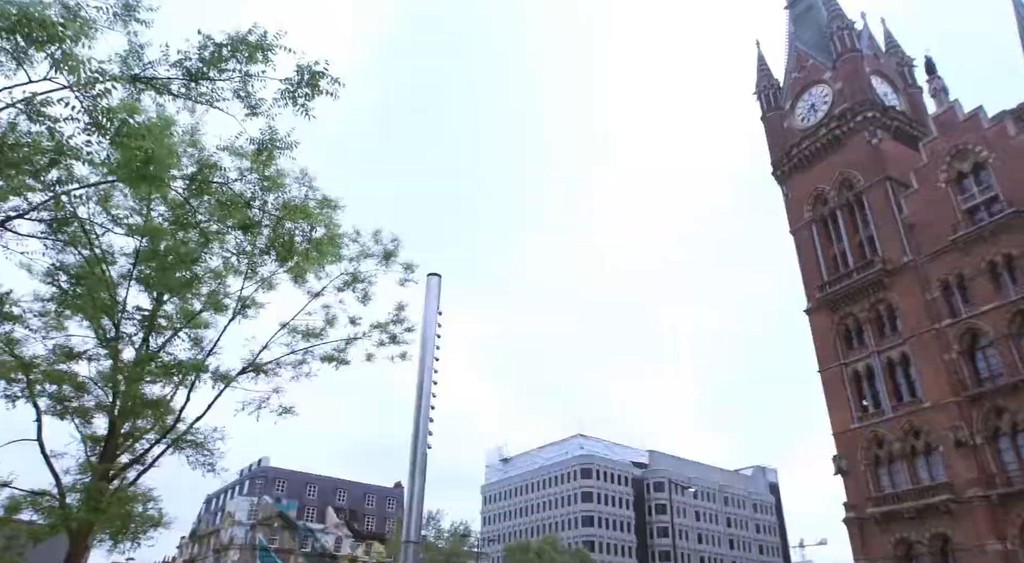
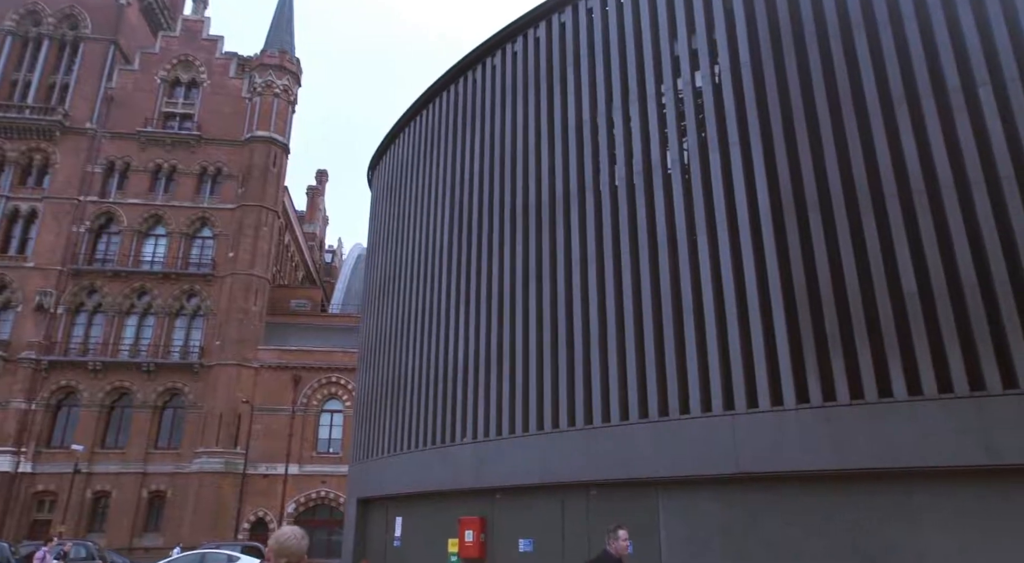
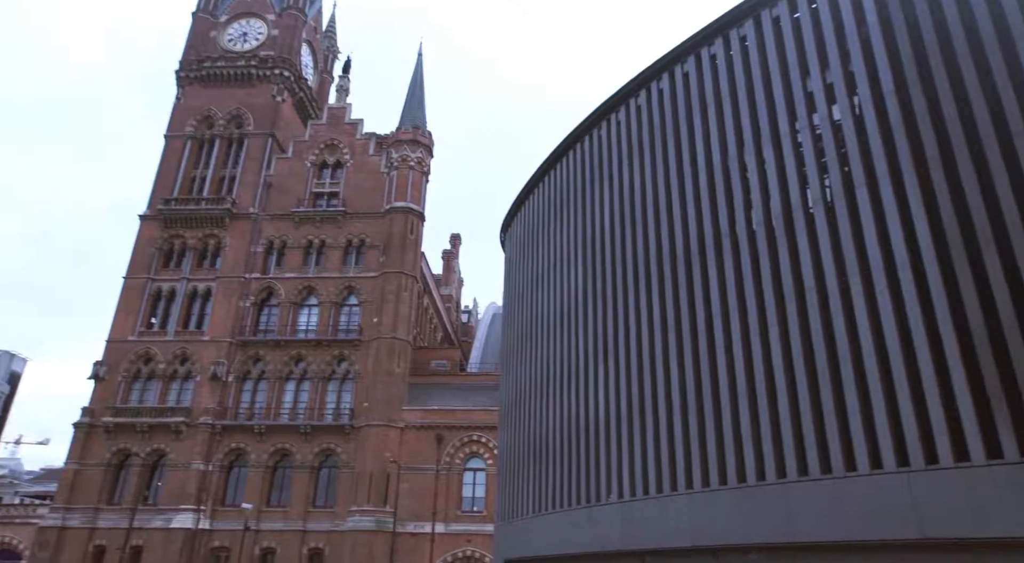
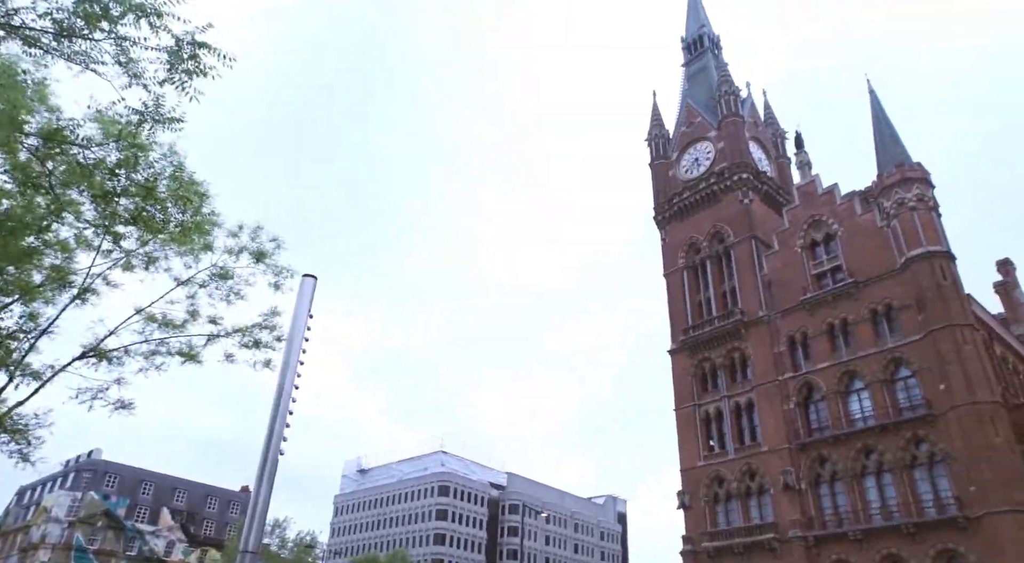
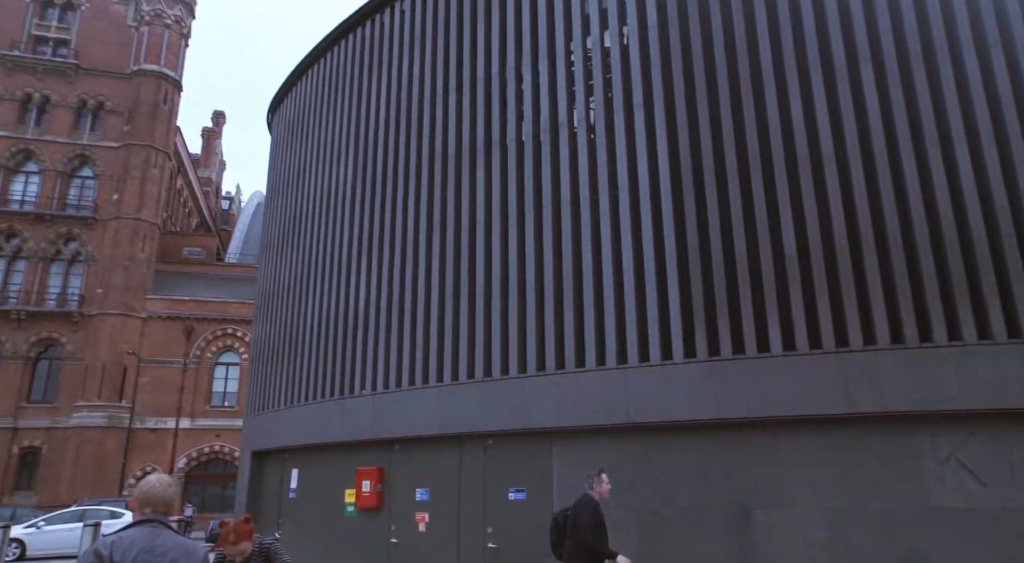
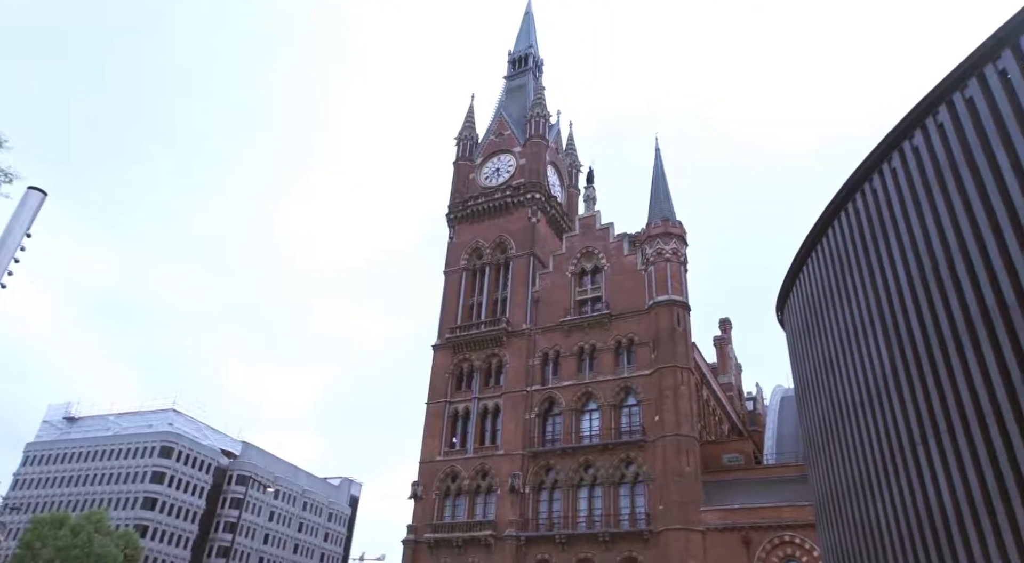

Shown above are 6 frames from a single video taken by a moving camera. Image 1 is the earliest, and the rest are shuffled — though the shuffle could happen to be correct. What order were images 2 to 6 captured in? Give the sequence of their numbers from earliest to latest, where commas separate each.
4, 6, 3, 2, 5
